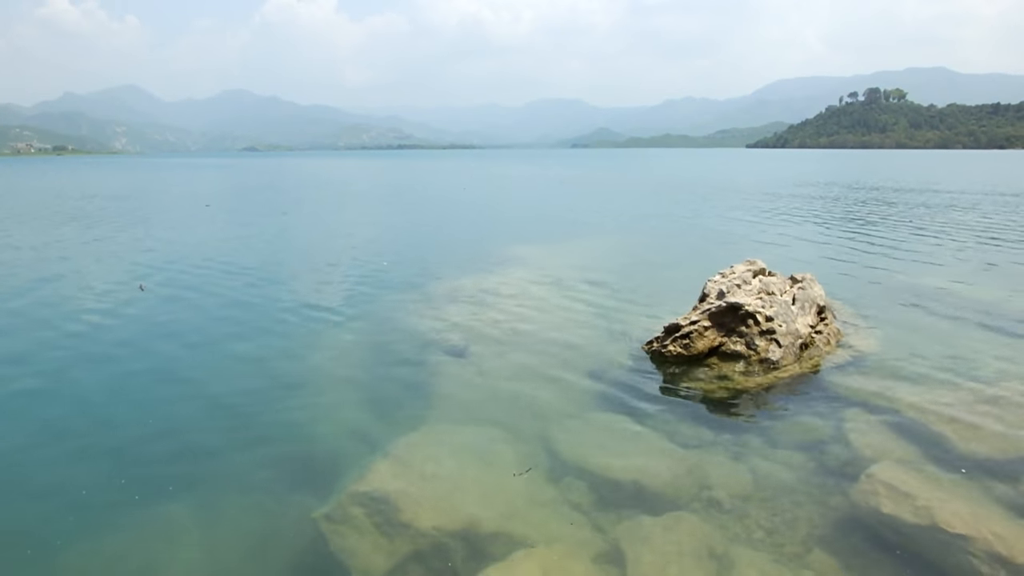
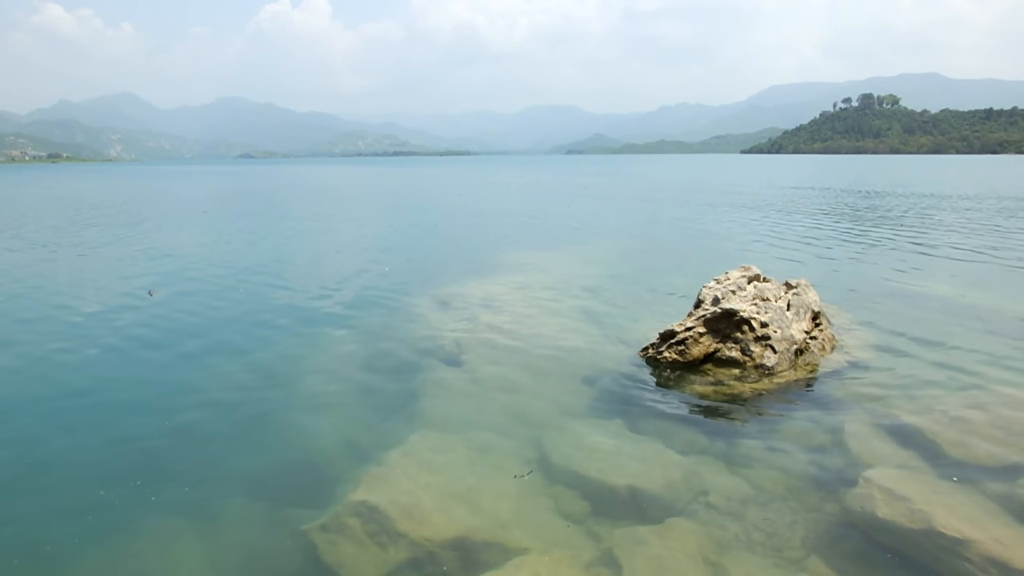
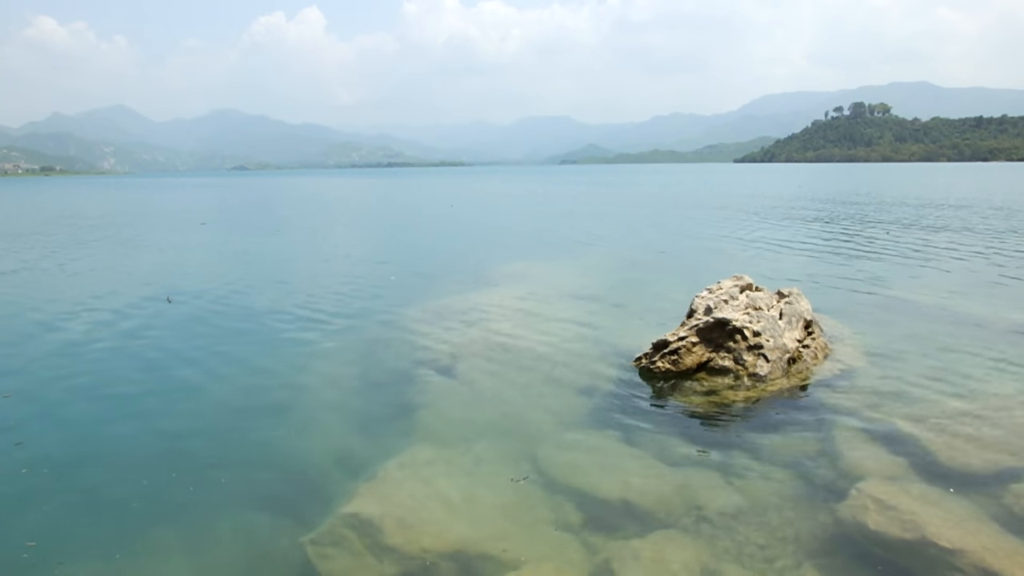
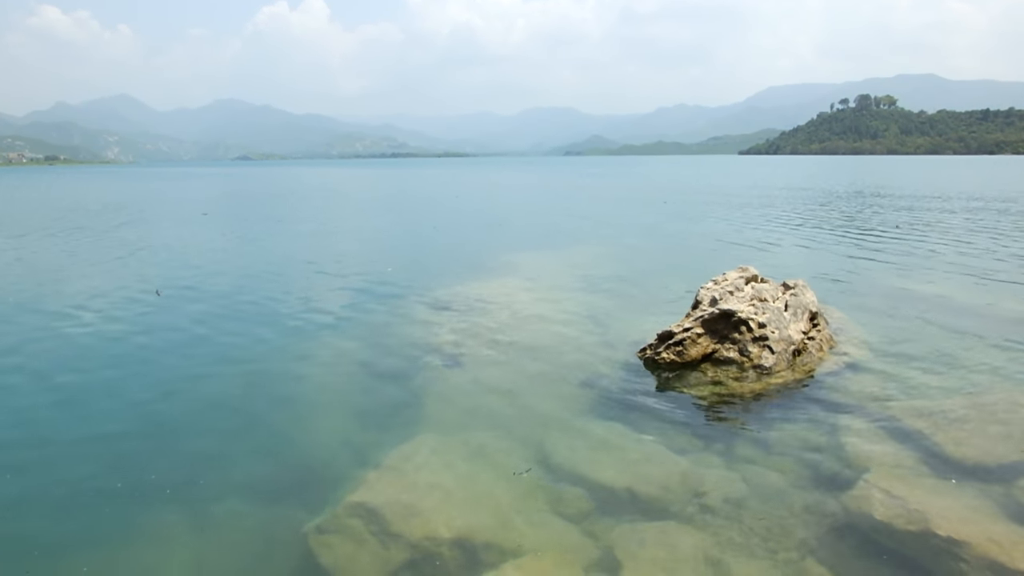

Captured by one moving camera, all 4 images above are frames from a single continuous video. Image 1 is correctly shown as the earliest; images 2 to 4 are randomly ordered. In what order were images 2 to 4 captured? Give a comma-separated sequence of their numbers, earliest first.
2, 4, 3
